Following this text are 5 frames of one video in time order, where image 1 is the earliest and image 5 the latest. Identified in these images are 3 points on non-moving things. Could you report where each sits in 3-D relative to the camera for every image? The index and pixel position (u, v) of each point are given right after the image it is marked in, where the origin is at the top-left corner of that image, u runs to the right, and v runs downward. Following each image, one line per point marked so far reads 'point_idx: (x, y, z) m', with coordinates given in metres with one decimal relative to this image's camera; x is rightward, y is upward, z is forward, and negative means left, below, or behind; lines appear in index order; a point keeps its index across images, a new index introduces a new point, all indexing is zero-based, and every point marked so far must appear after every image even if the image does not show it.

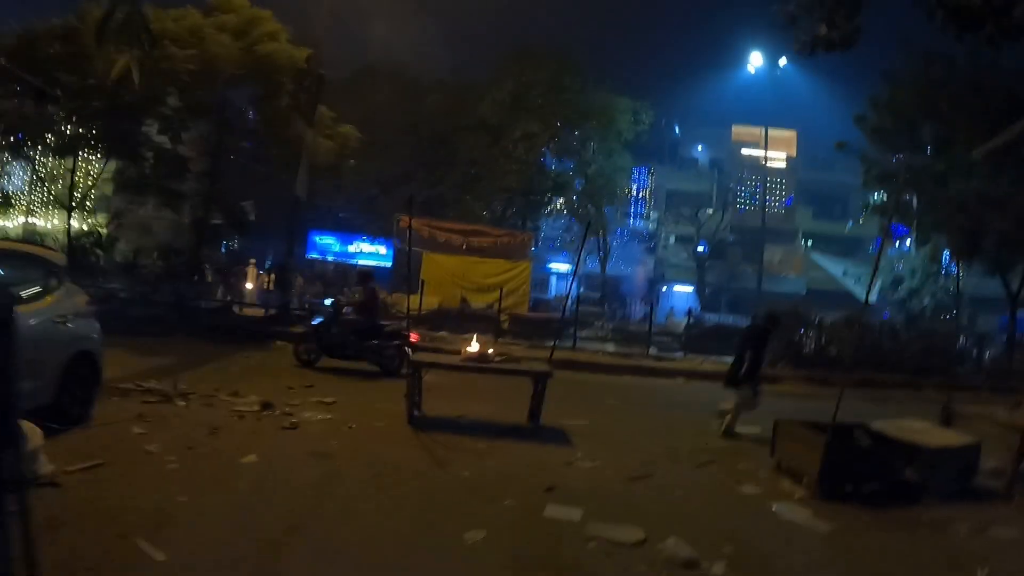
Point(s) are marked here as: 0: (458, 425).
0: (-0.5, -1.3, +8.2) m
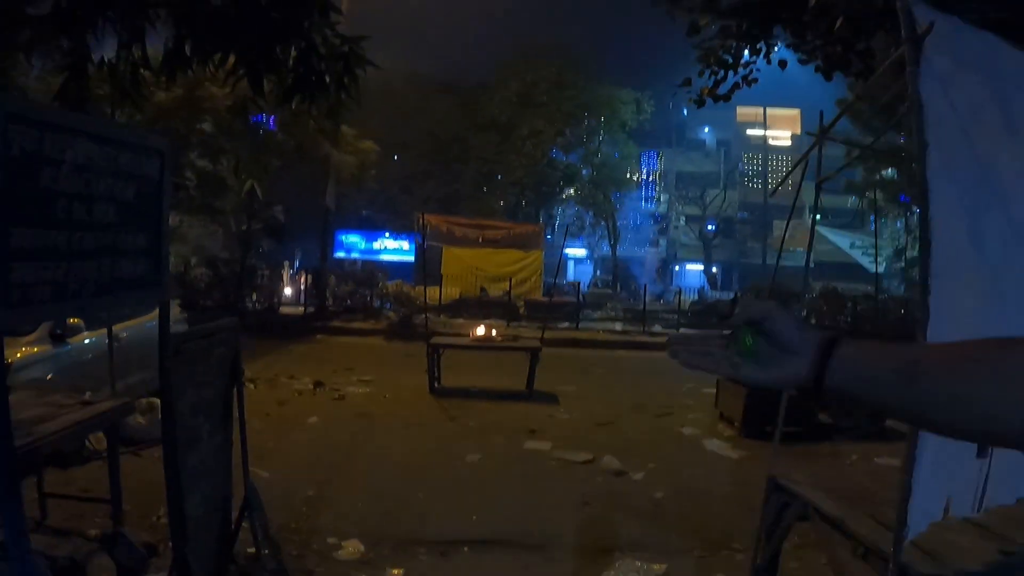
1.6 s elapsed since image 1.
0: (-0.5, -1.3, +10.5) m
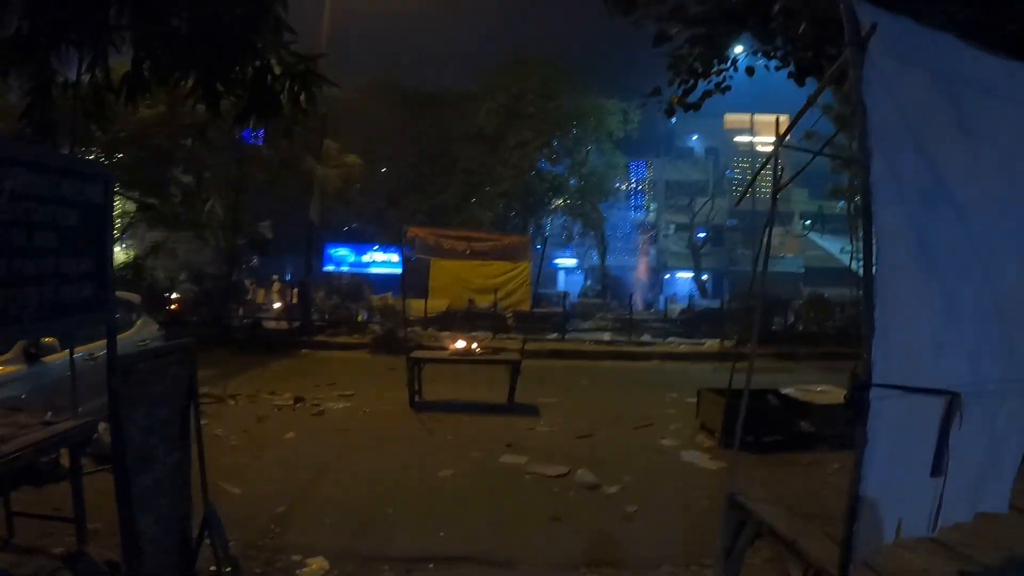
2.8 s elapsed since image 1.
0: (-0.8, -1.5, +10.5) m
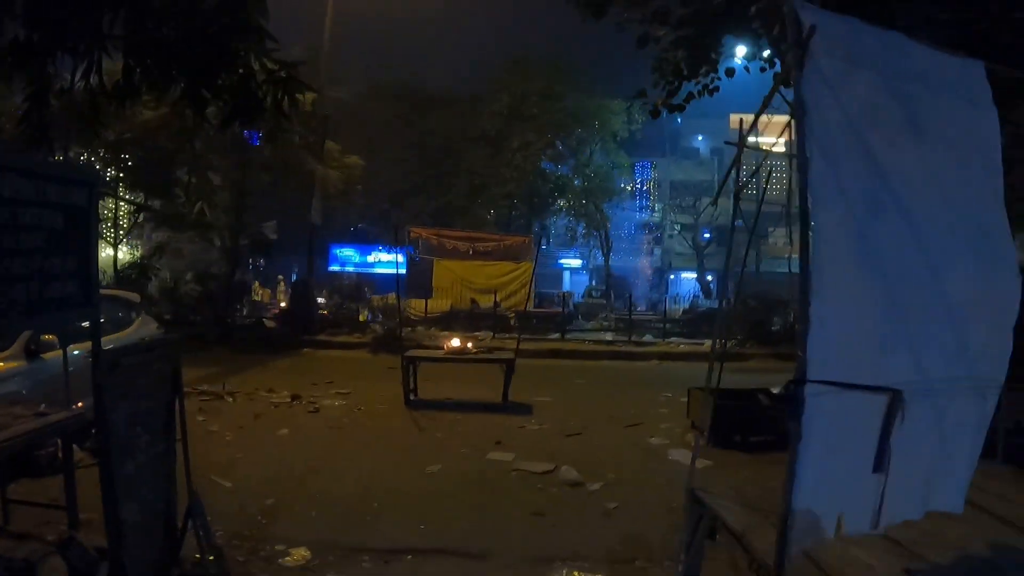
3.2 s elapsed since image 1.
0: (-0.8, -1.5, +10.6) m
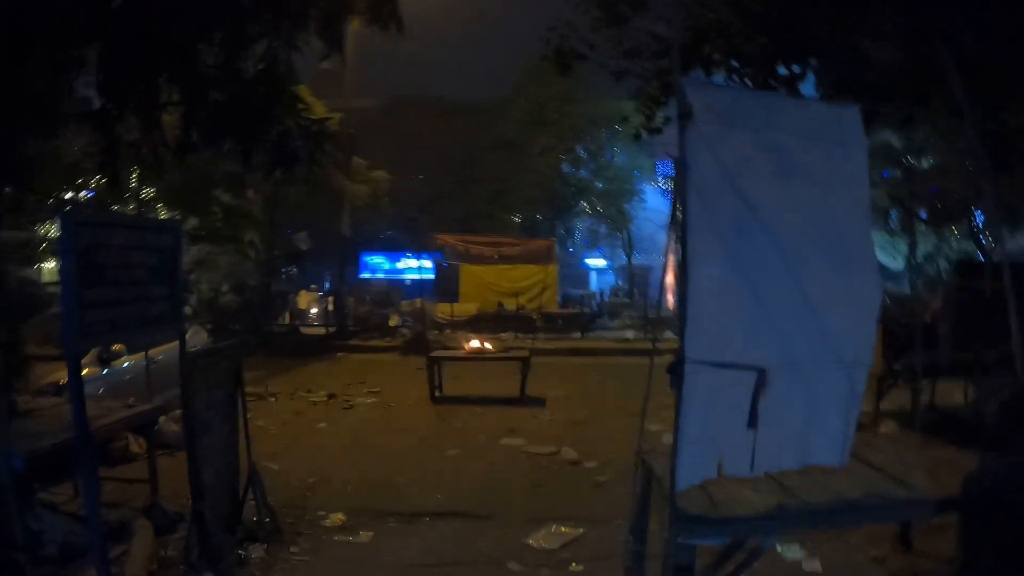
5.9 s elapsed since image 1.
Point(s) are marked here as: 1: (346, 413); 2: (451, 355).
0: (-0.6, -1.5, +11.7) m
1: (-2.1, -1.6, +10.8) m
2: (-0.9, -0.9, +12.0) m
